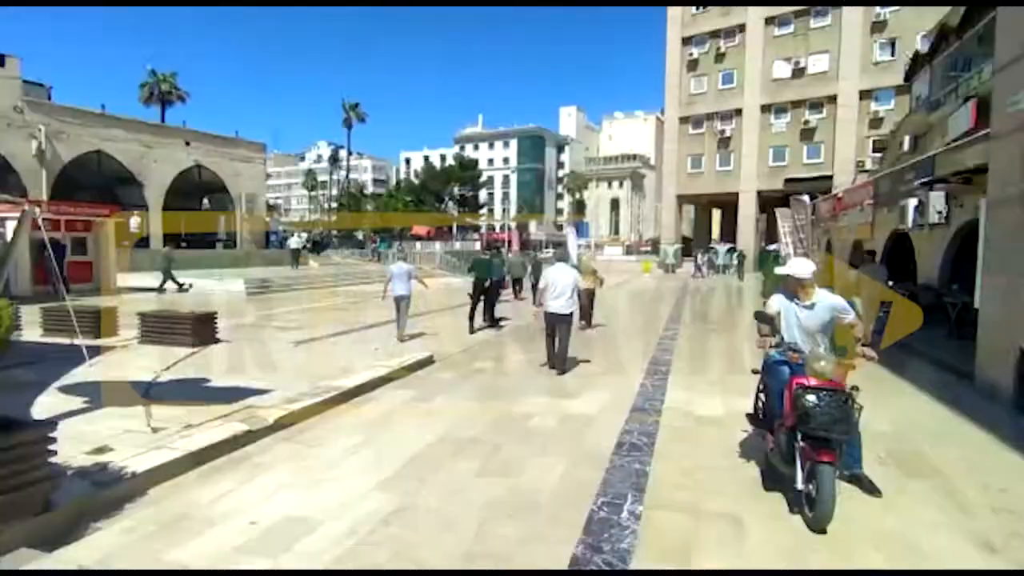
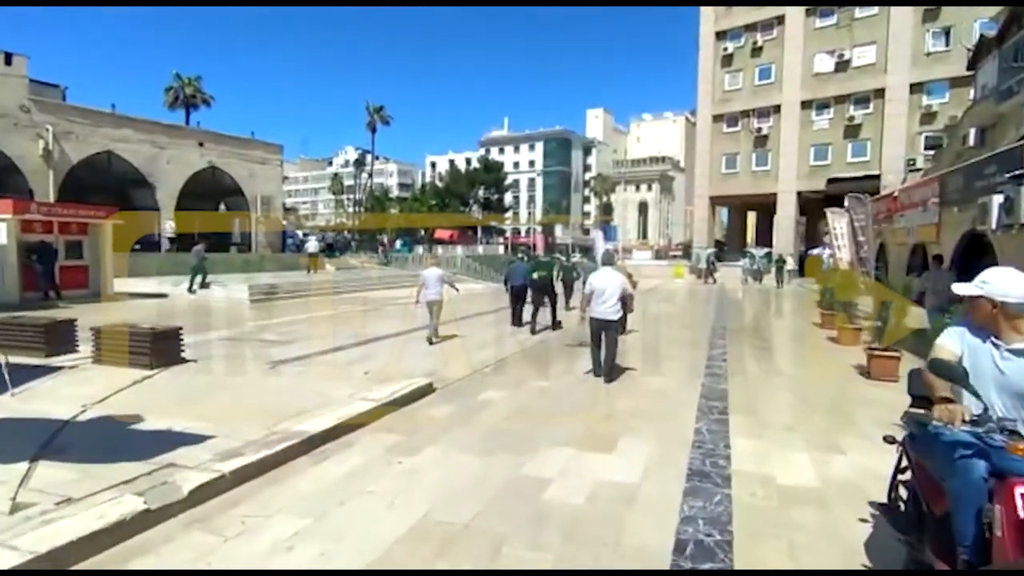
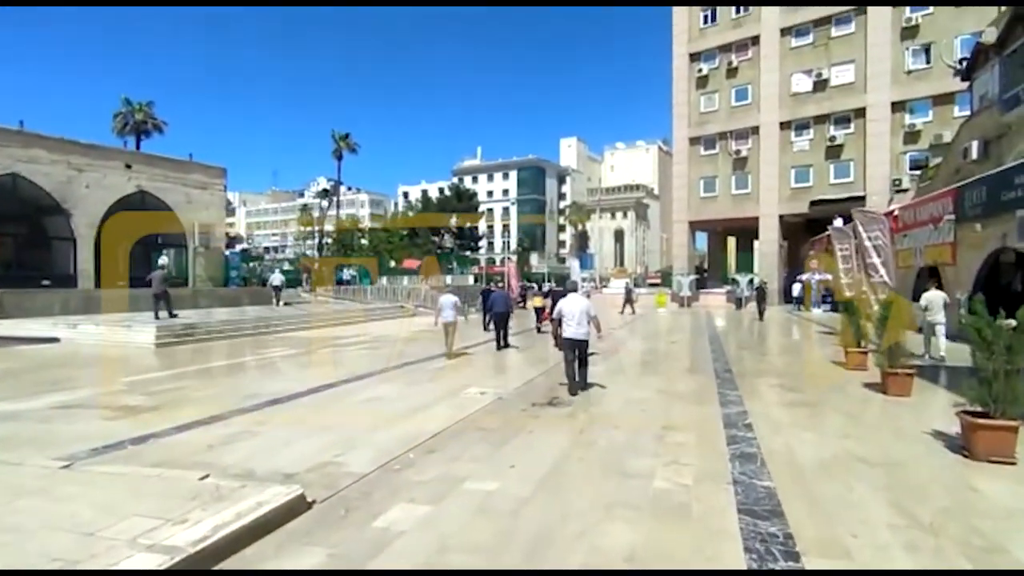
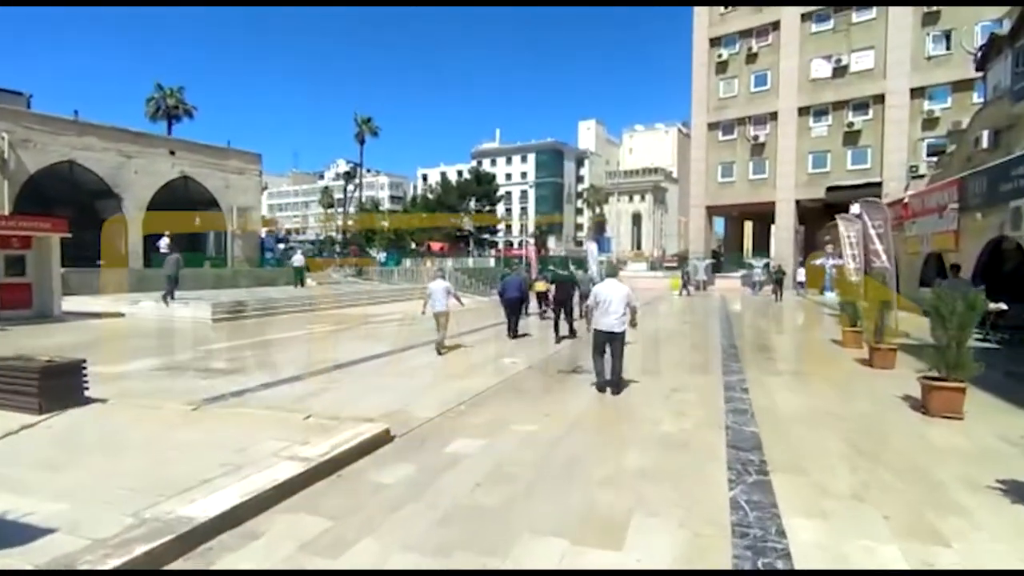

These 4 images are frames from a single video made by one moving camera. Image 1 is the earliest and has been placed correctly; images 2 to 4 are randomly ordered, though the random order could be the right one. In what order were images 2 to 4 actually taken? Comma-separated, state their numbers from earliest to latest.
2, 4, 3
